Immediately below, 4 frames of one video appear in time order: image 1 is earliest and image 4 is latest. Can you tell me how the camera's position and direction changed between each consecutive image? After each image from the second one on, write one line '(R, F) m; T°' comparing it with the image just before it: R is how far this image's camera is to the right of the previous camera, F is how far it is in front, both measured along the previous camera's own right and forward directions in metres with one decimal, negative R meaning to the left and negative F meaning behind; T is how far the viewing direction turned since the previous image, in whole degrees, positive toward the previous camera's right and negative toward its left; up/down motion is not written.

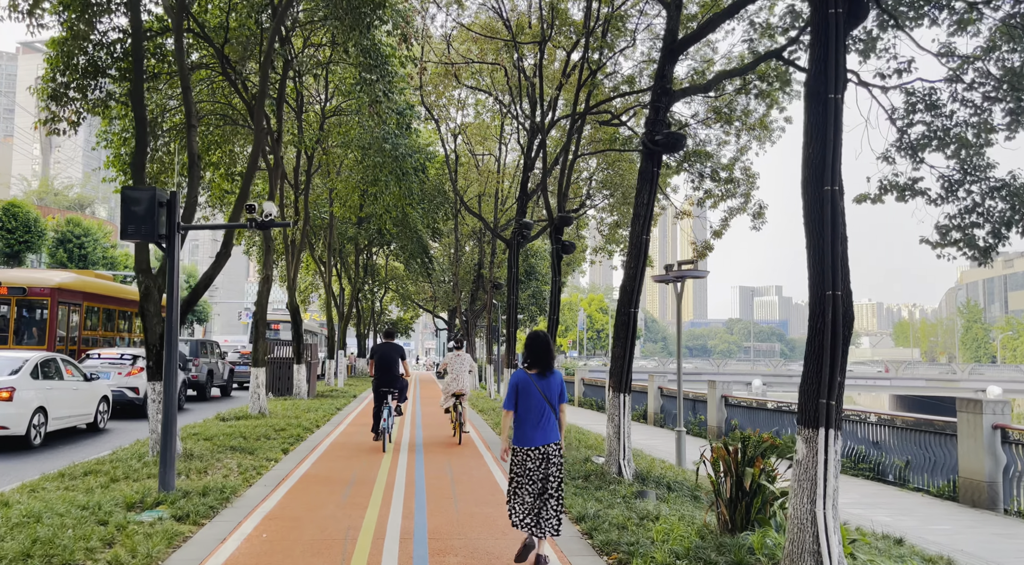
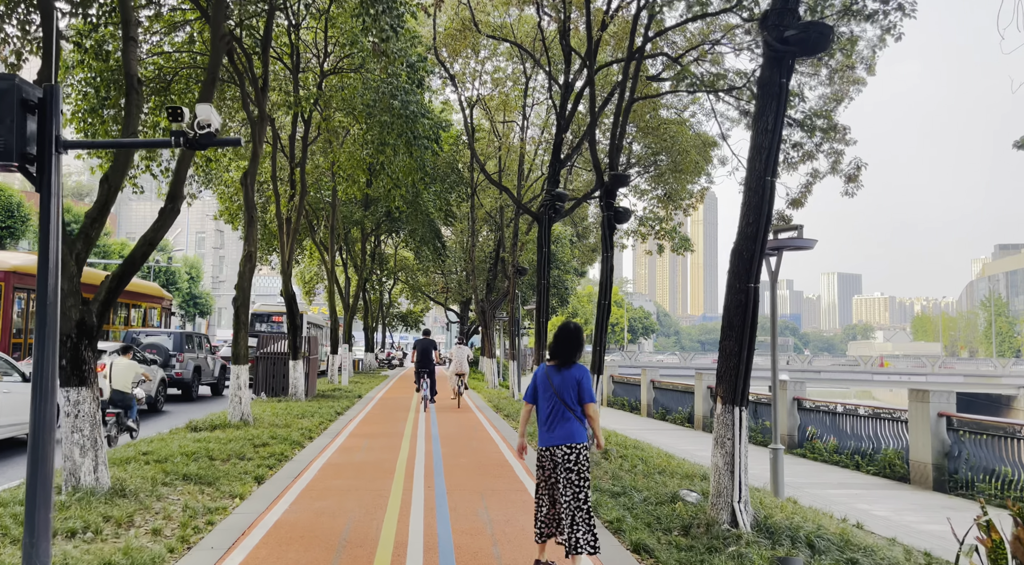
(-0.4, +2.6) m; -1°
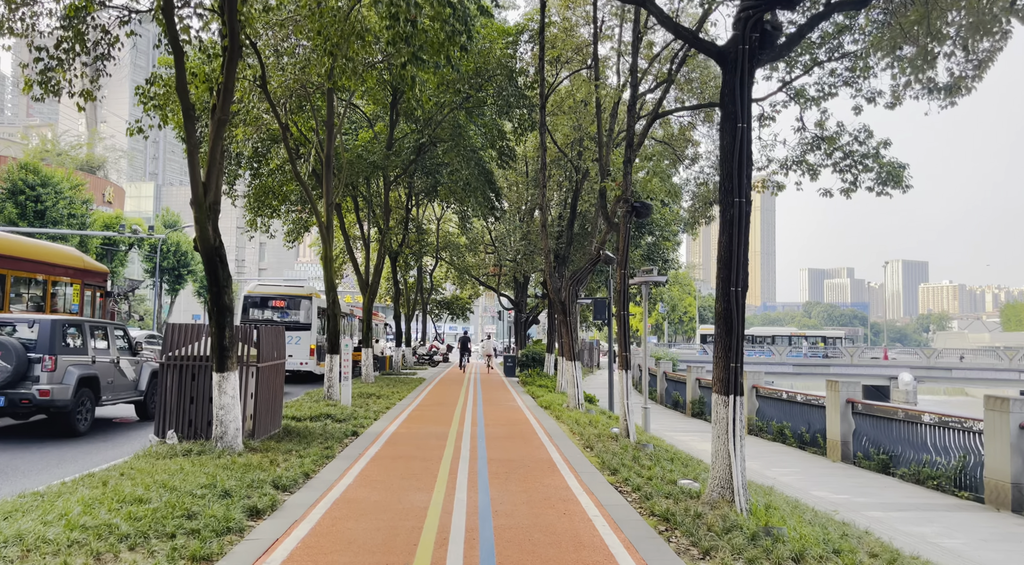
(-0.9, +8.2) m; -4°
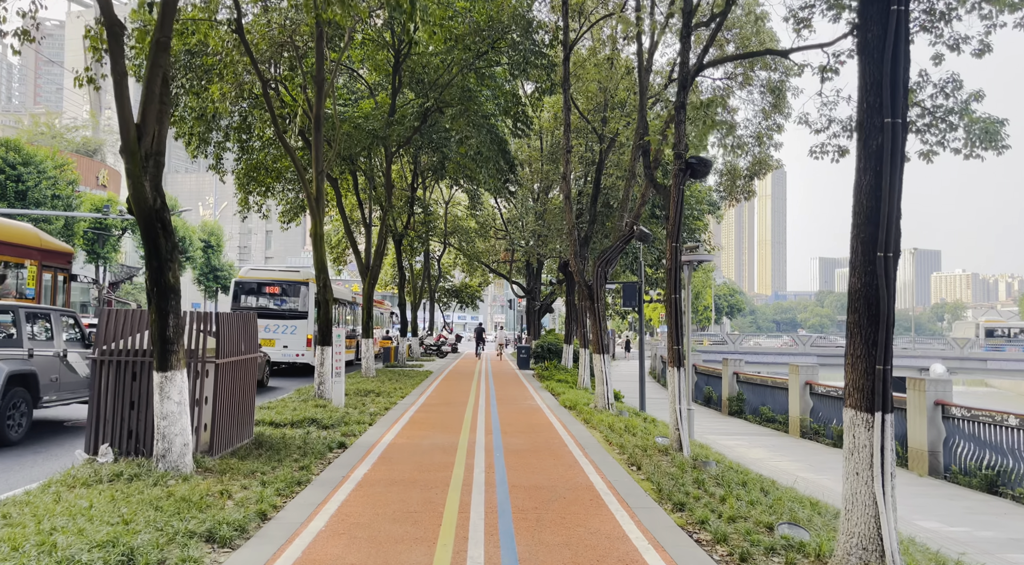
(-0.2, +2.1) m; -1°
